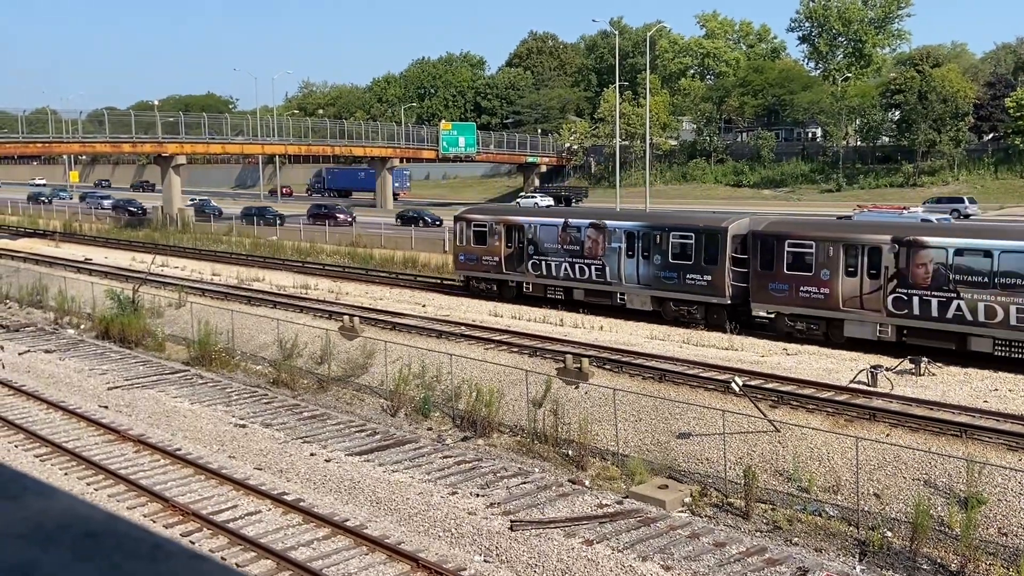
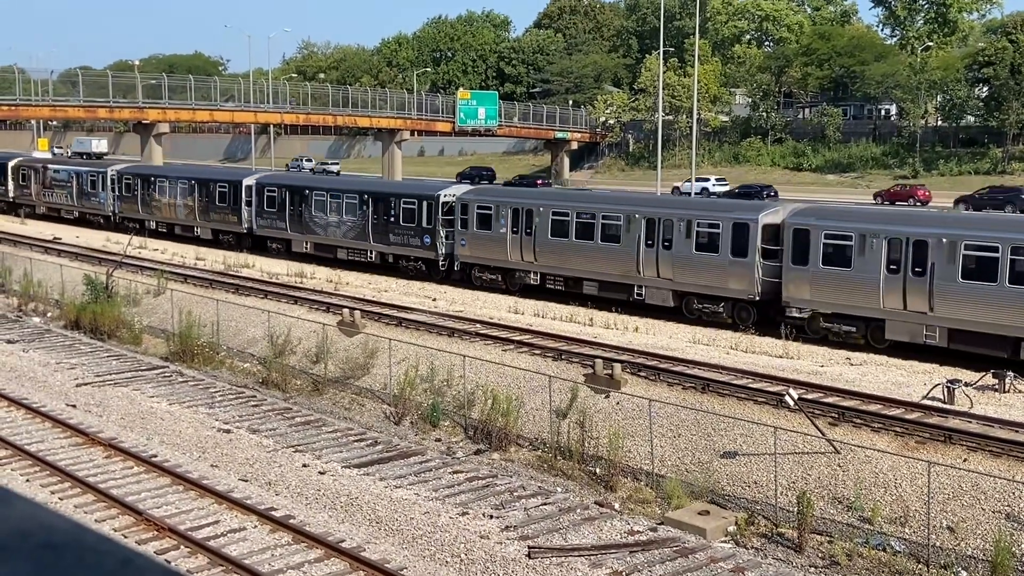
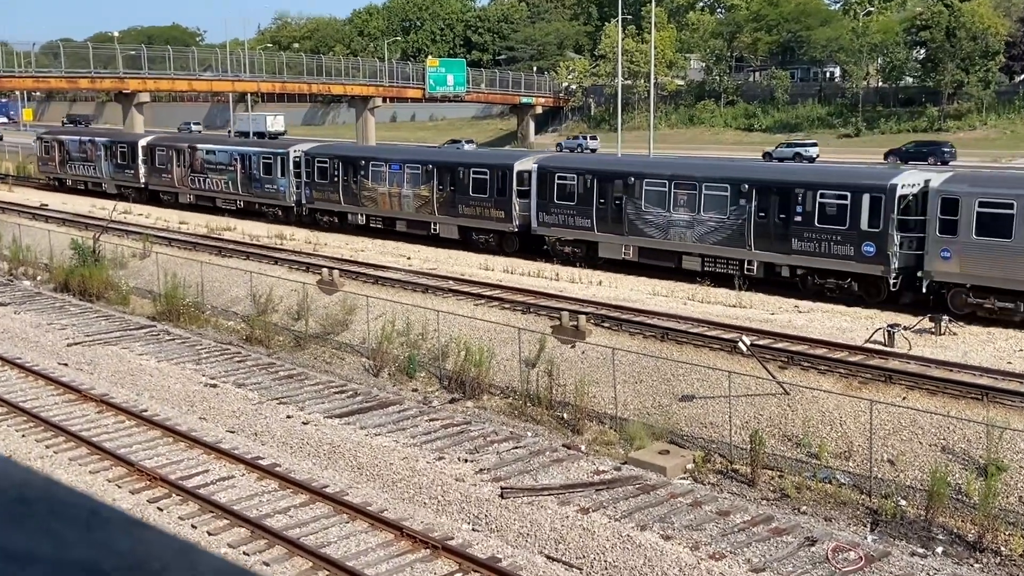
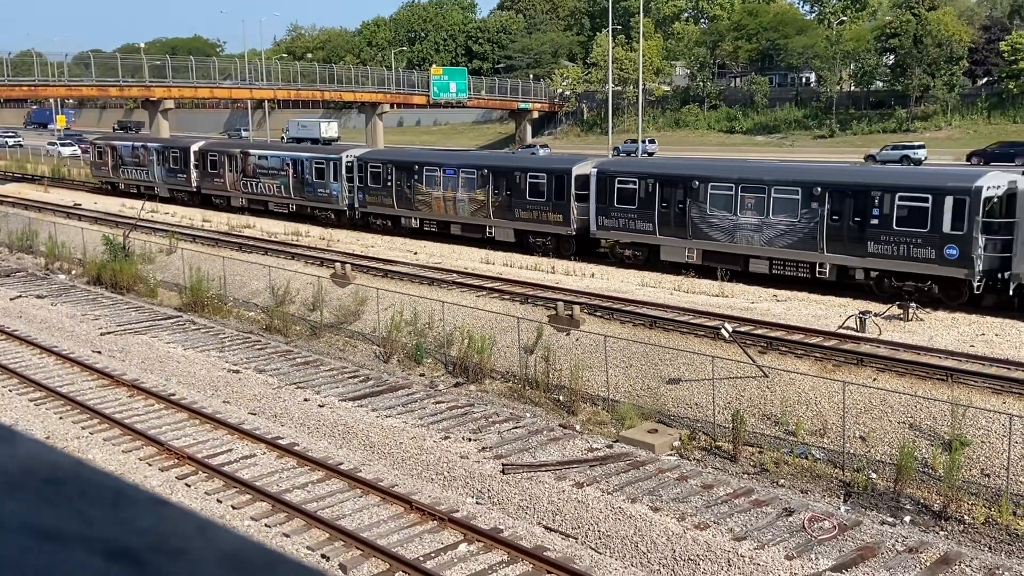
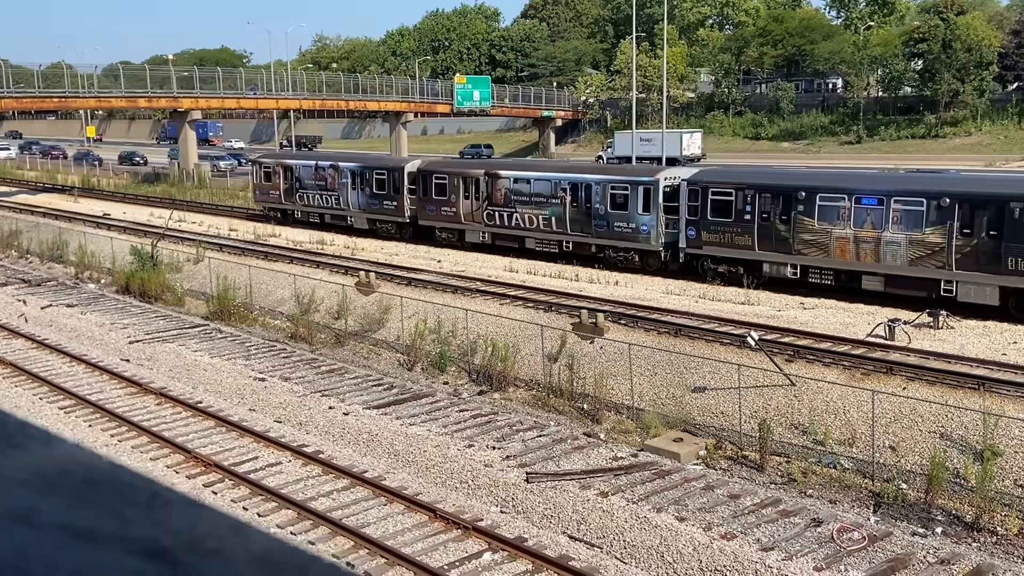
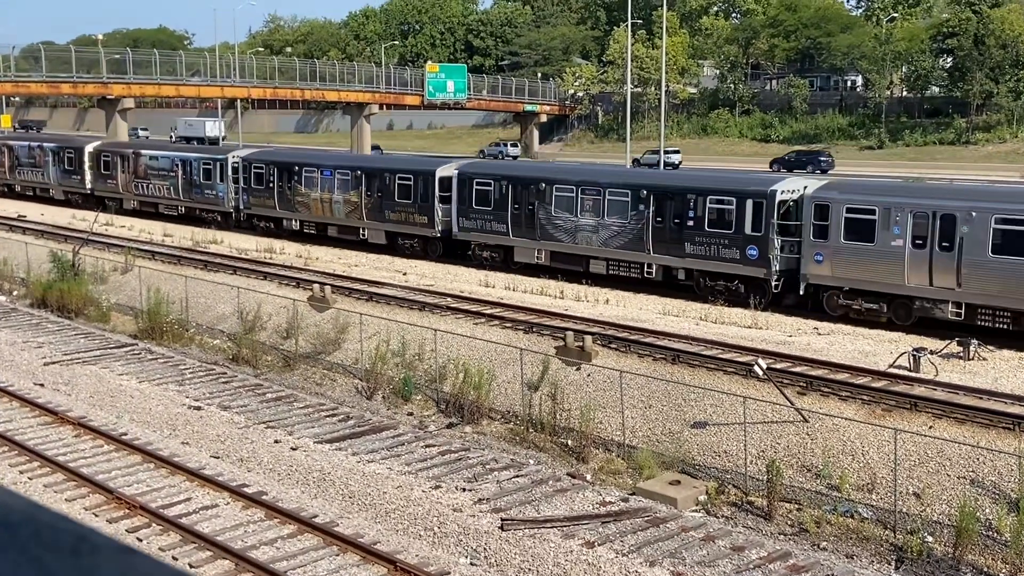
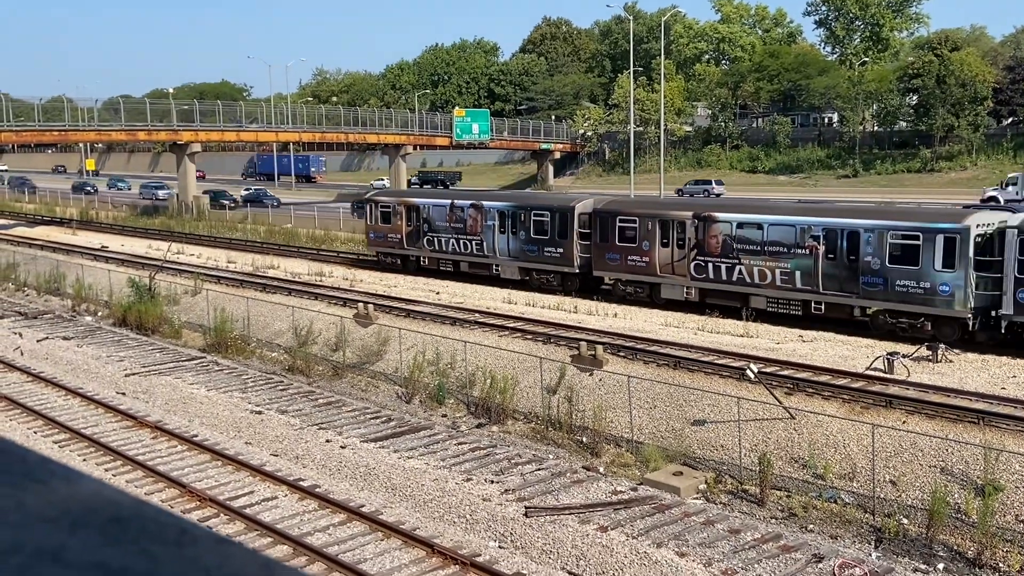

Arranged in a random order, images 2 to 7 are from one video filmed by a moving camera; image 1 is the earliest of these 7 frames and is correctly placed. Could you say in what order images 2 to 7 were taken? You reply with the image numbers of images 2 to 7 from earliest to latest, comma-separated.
7, 5, 4, 3, 6, 2
